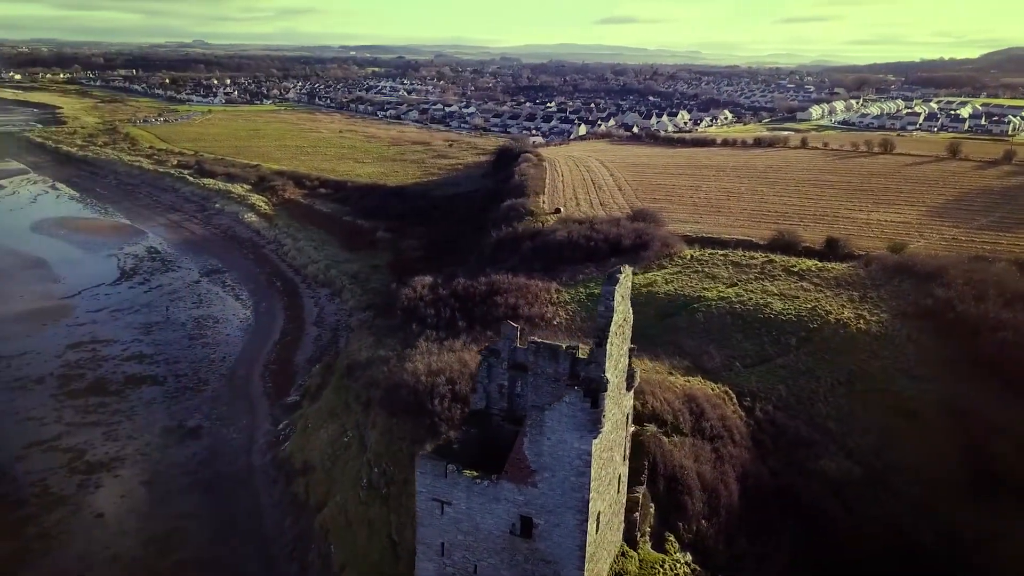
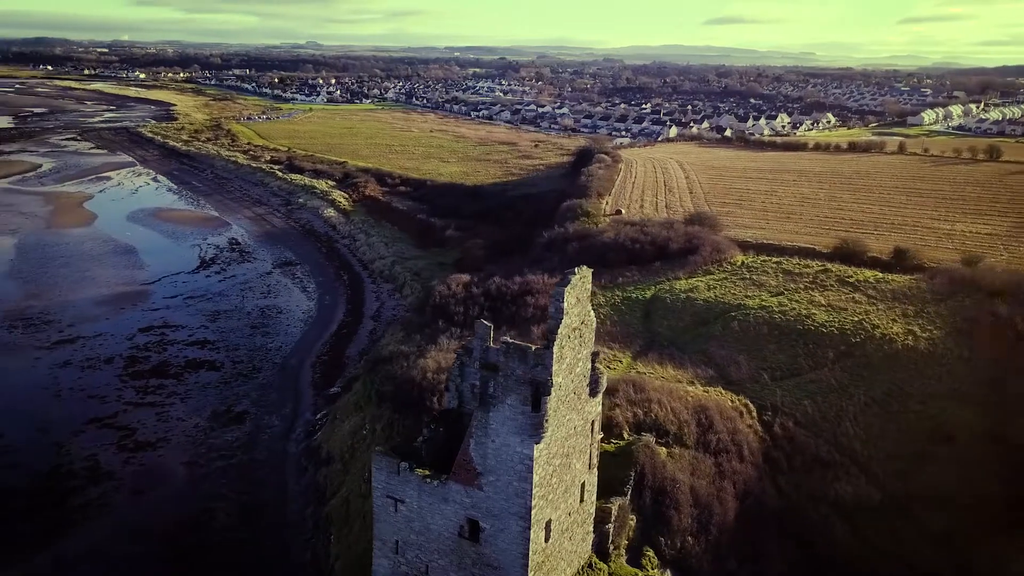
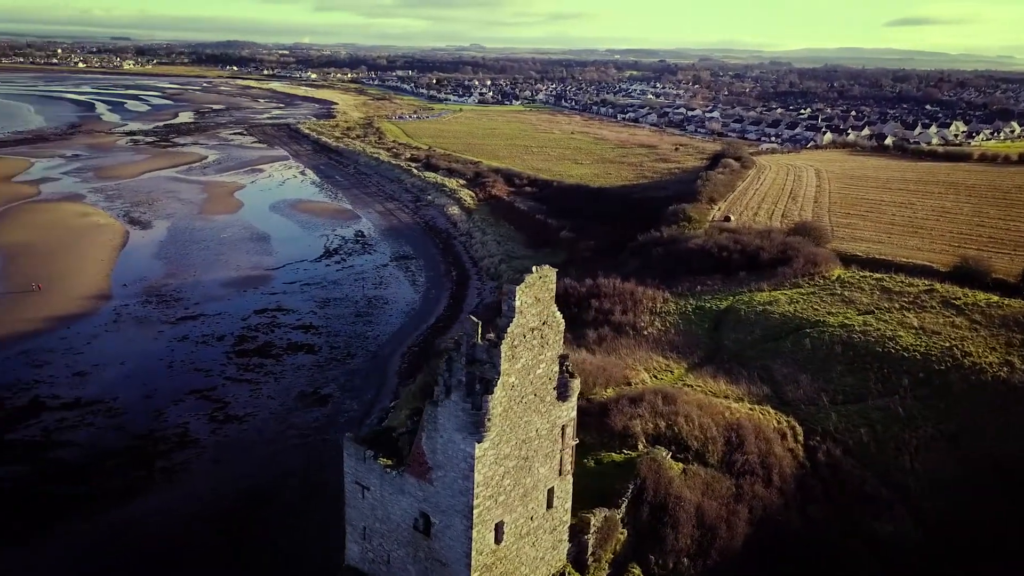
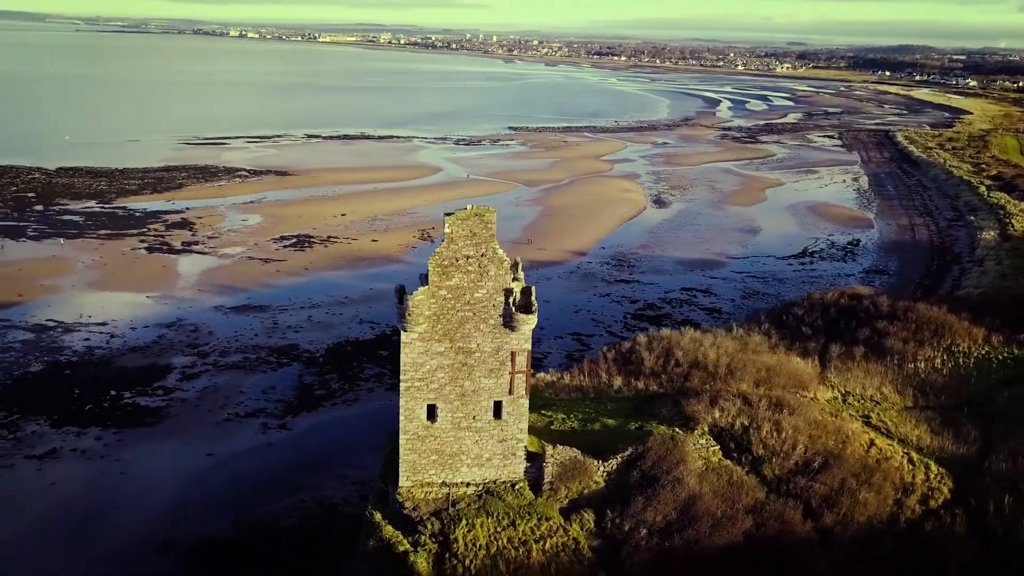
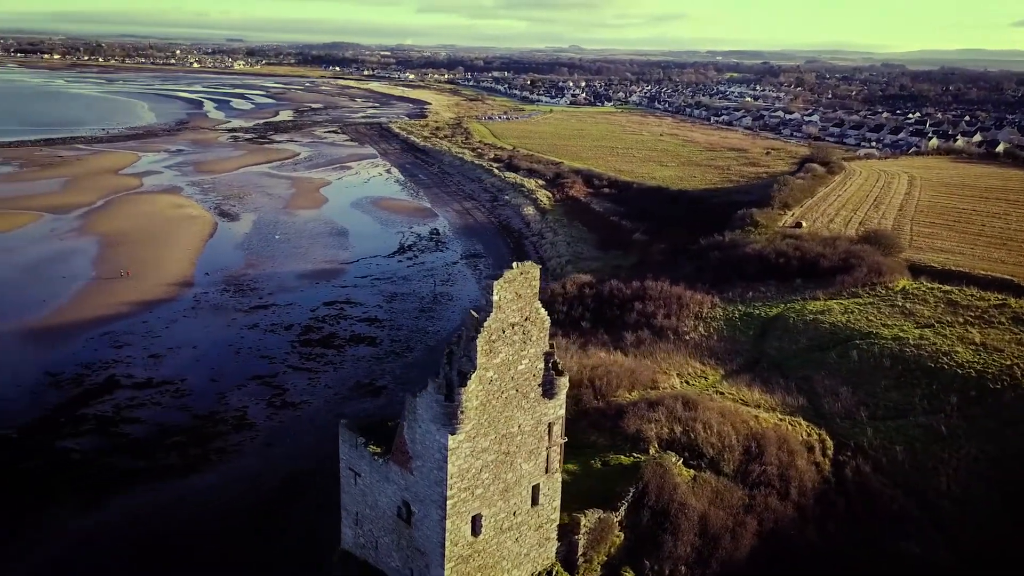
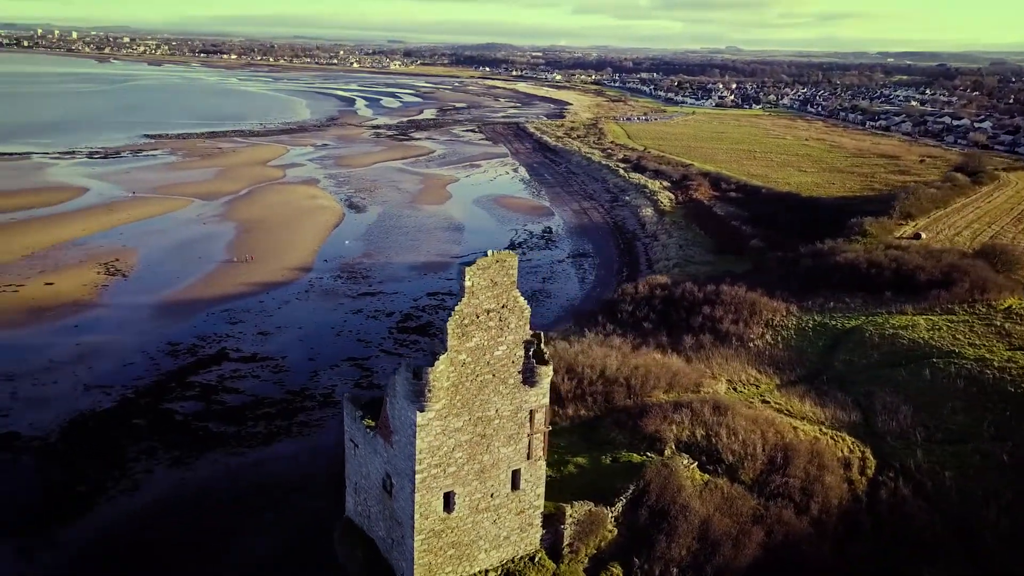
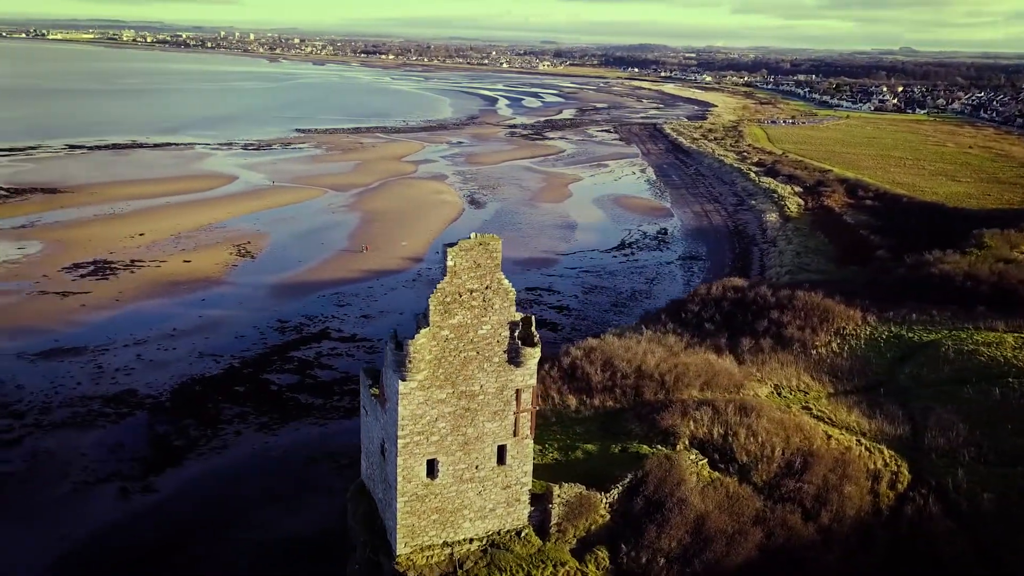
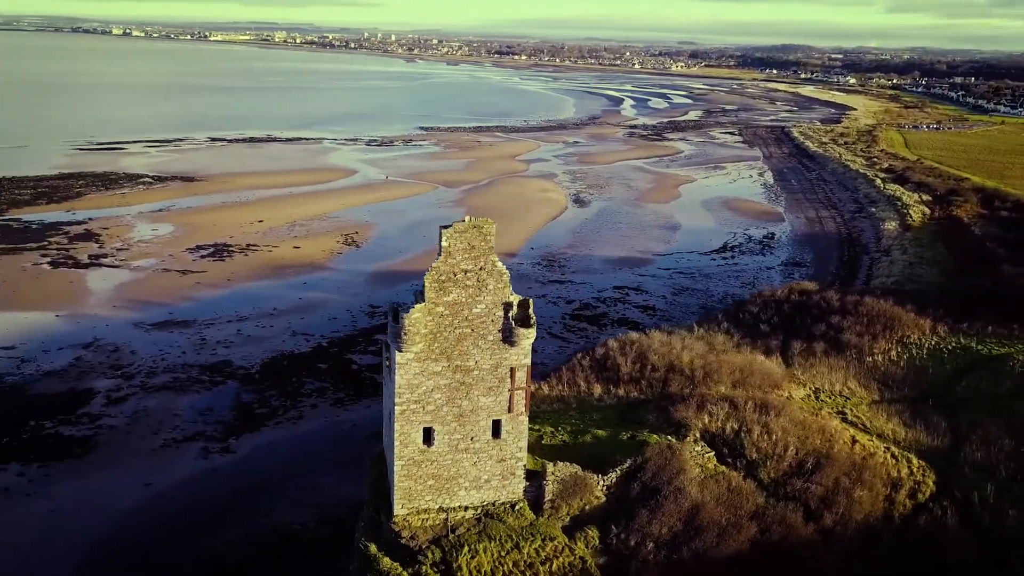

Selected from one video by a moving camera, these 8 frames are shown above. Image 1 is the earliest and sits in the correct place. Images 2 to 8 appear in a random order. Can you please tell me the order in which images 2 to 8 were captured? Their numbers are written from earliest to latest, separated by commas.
2, 3, 5, 6, 7, 8, 4
